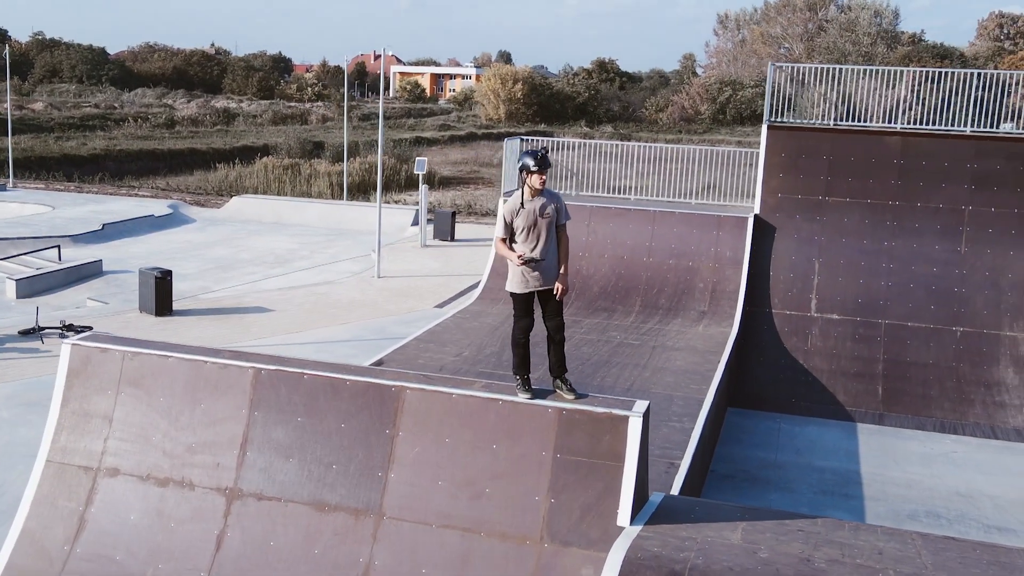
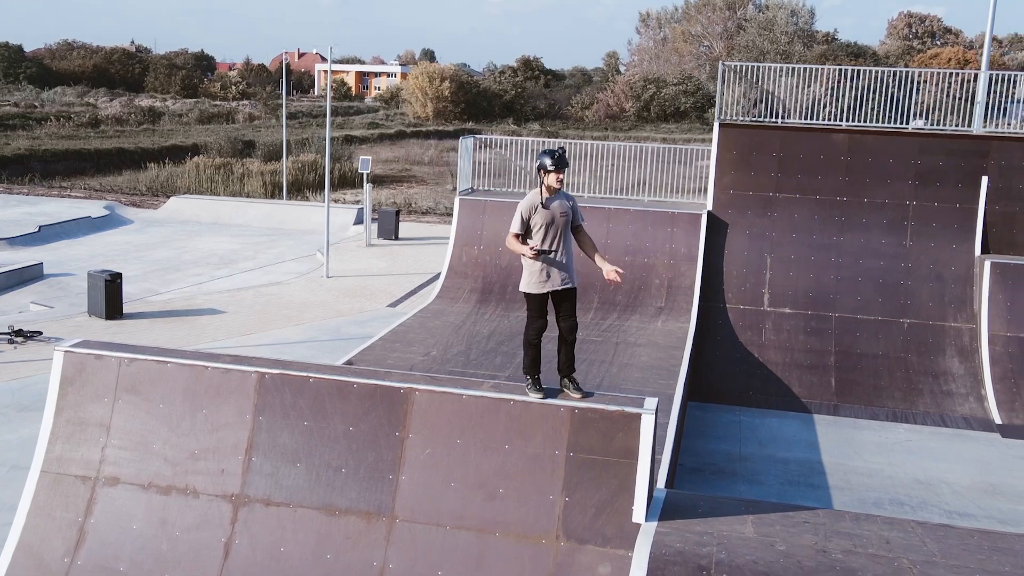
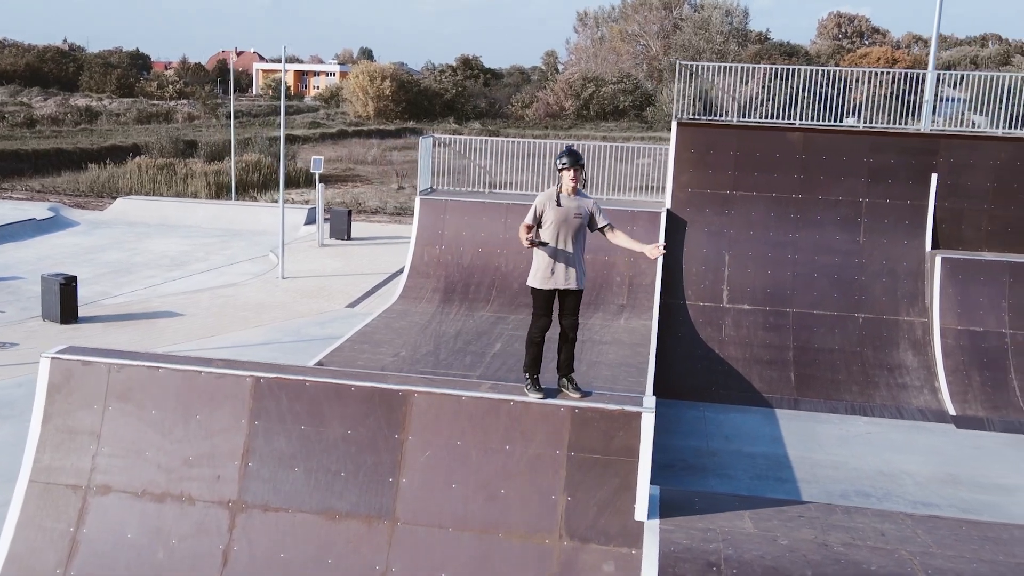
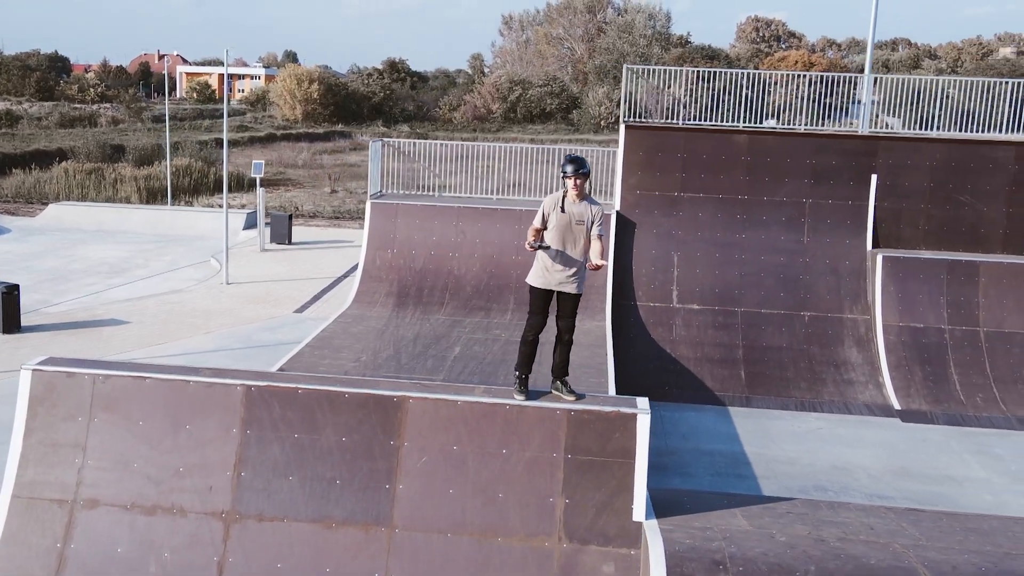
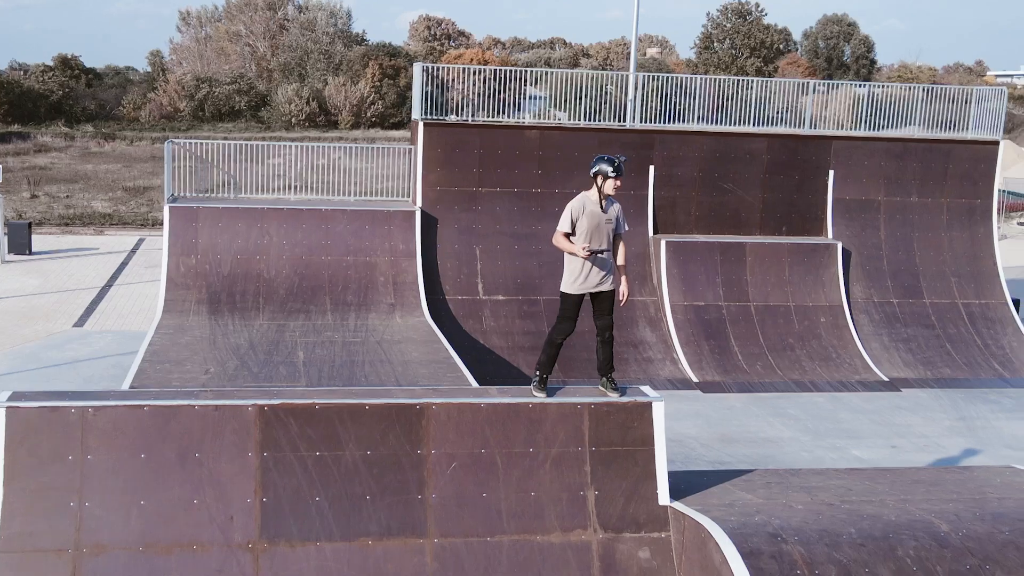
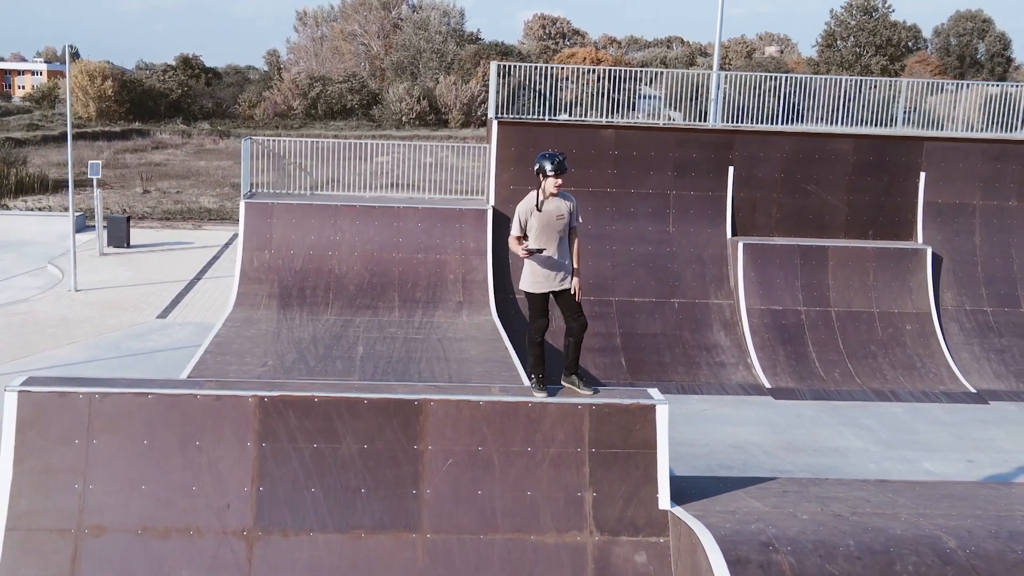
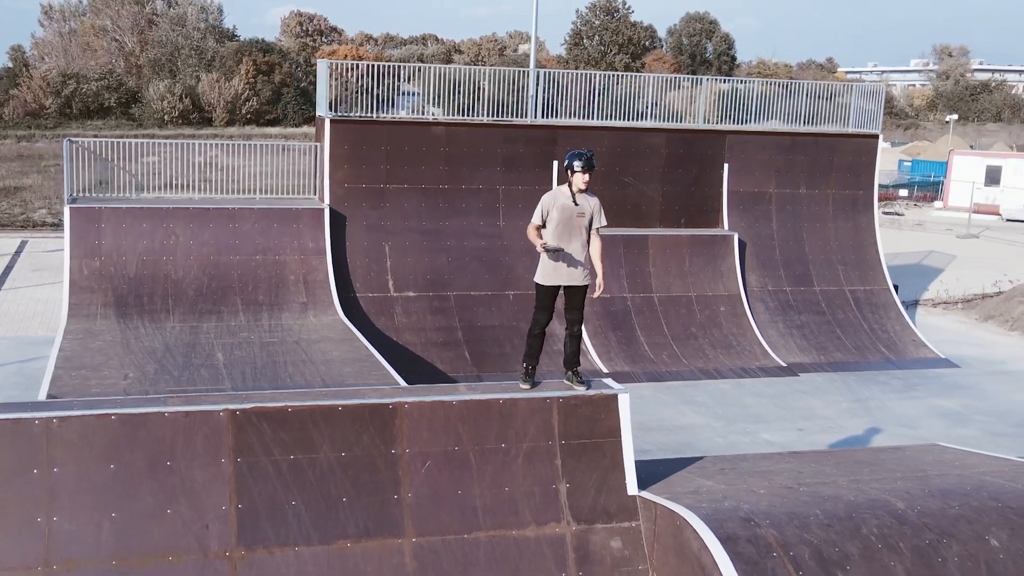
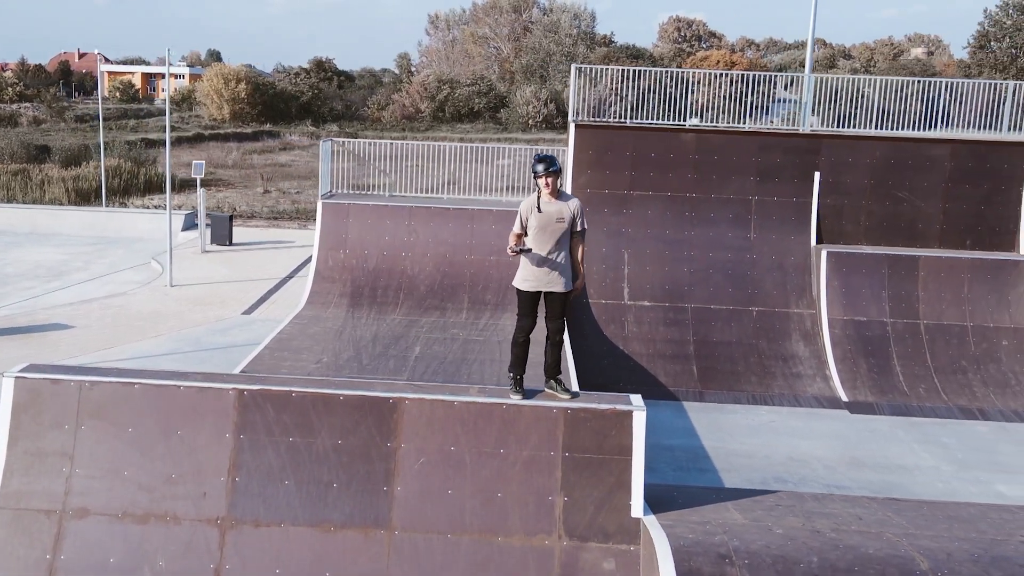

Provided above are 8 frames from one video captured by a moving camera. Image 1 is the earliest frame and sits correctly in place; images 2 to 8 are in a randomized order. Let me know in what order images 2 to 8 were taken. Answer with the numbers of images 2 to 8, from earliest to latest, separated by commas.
2, 3, 4, 8, 6, 5, 7
